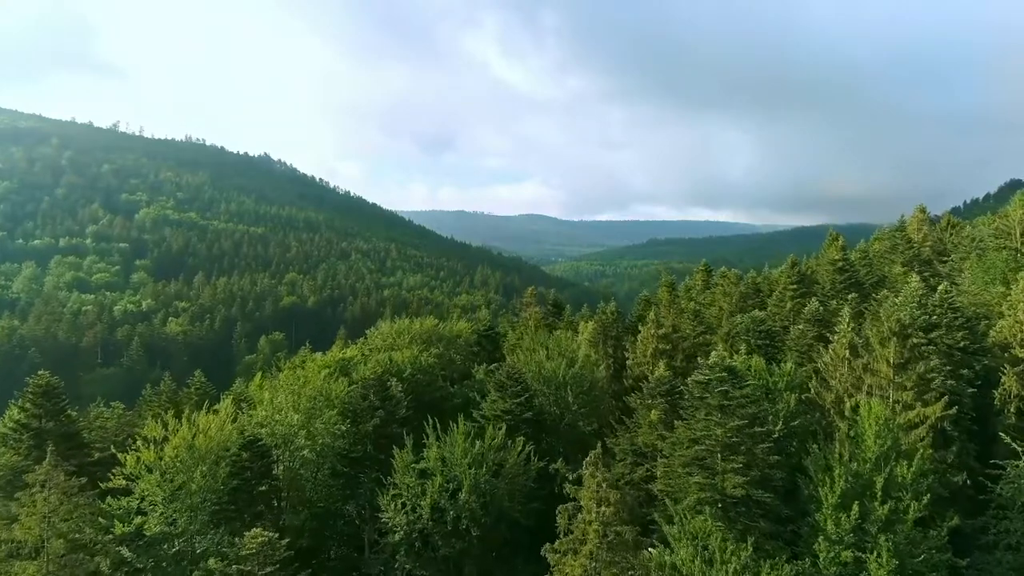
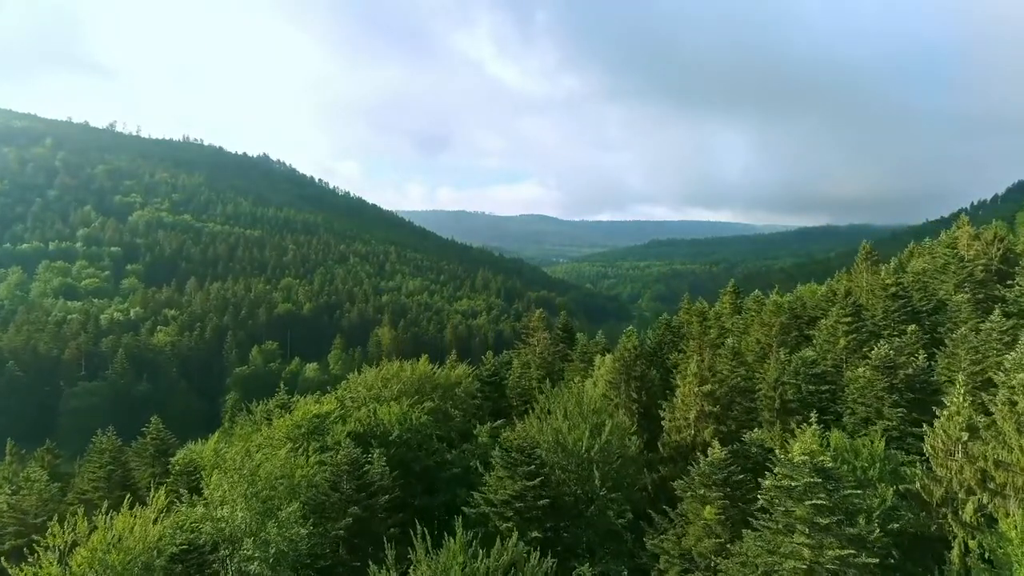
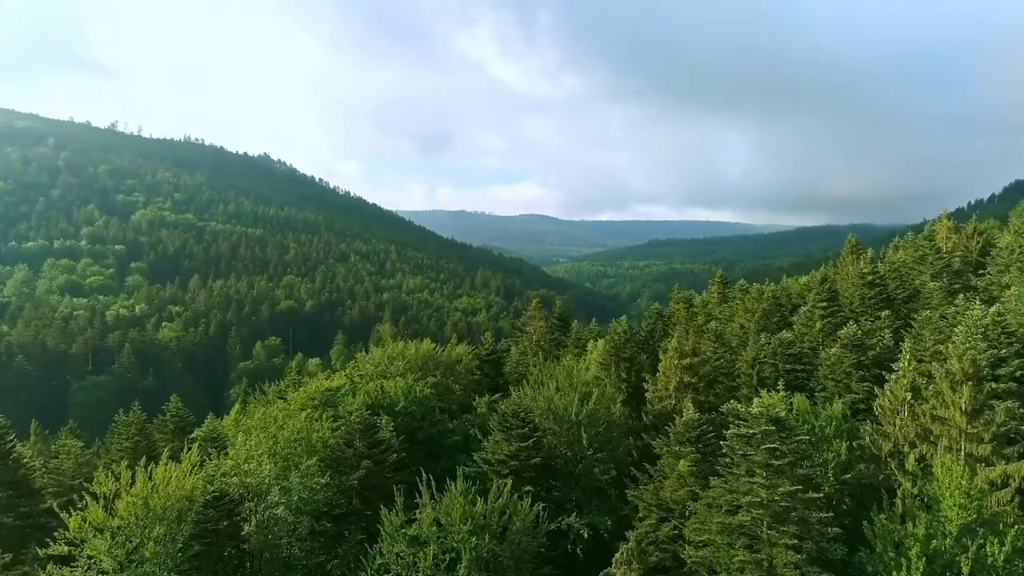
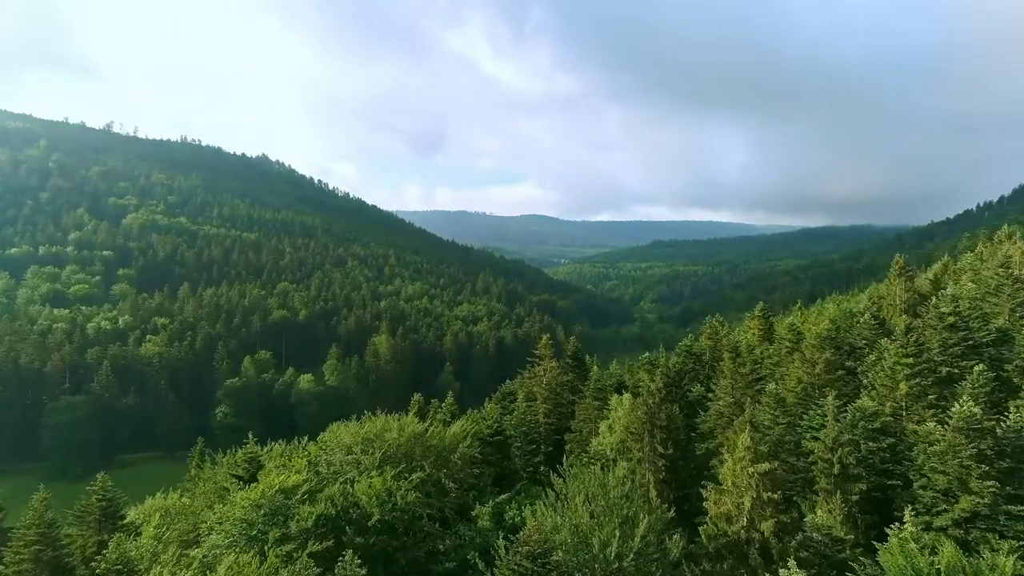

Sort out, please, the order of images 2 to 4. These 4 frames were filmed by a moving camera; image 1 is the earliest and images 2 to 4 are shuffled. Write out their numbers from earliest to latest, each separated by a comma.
3, 2, 4
